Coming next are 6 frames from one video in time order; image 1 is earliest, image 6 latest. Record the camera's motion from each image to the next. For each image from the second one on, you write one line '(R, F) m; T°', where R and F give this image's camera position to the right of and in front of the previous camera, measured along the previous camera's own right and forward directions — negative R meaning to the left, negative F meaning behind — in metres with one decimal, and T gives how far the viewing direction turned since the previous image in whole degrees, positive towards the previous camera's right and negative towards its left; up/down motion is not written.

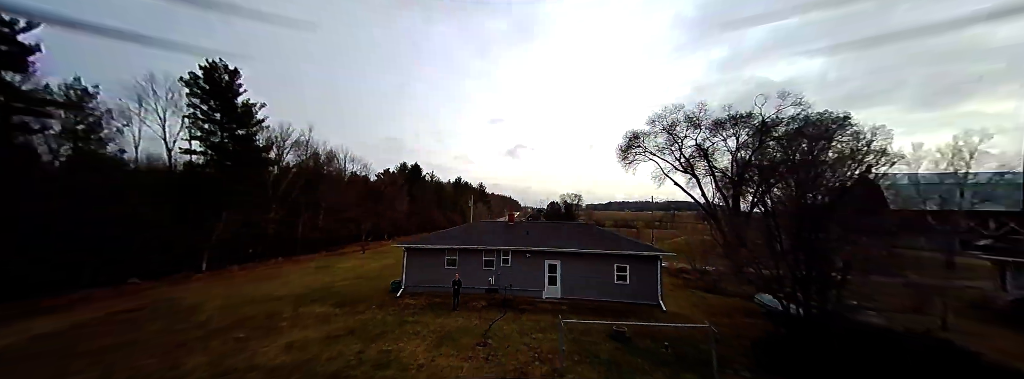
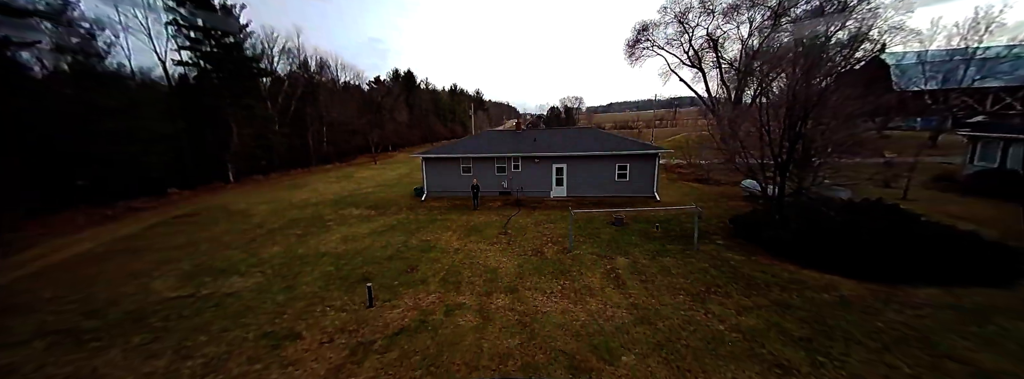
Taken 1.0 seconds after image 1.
(-0.5, -0.7) m; 0°
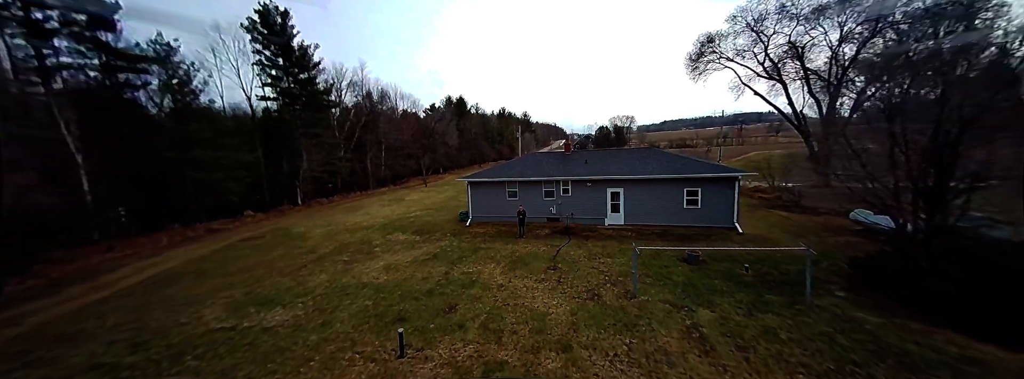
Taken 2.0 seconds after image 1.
(-0.1, +1.0) m; -9°
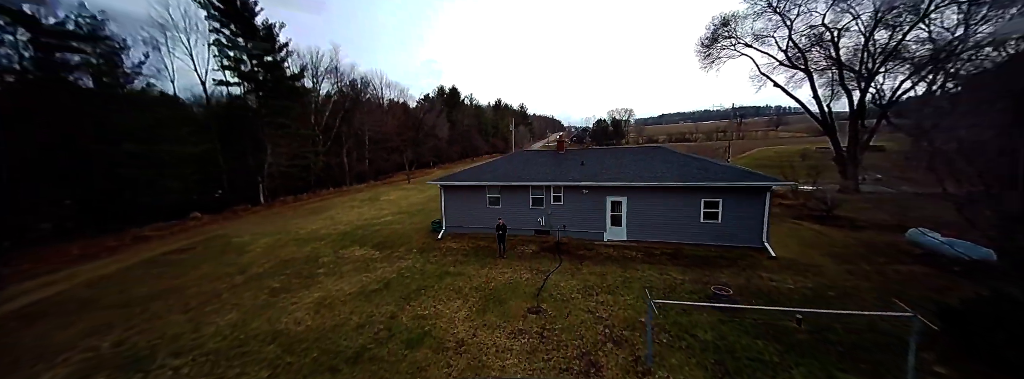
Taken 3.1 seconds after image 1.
(+0.7, +2.4) m; +1°
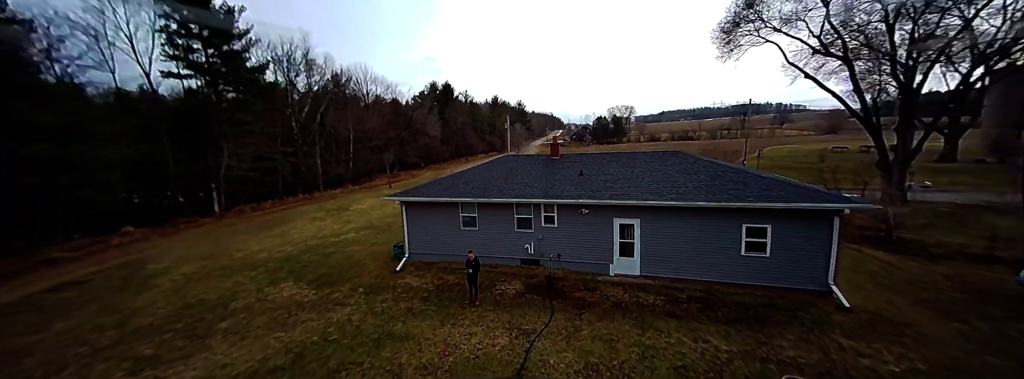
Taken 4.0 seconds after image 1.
(+0.6, +2.6) m; 0°
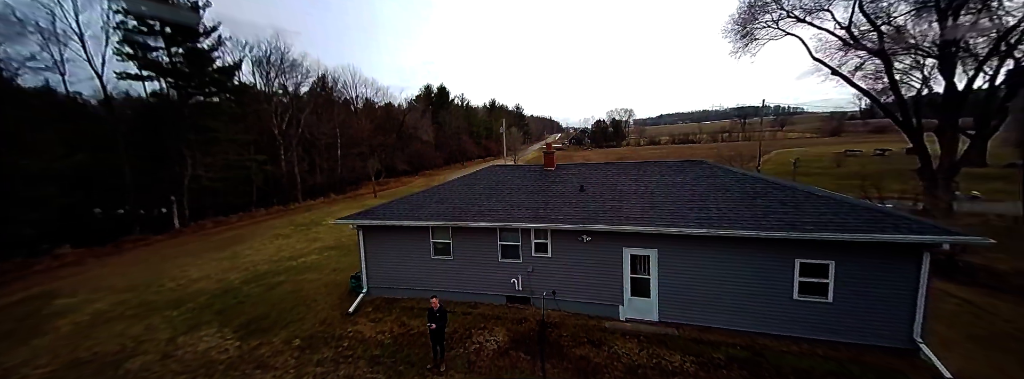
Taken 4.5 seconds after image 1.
(+0.4, +1.9) m; 0°
